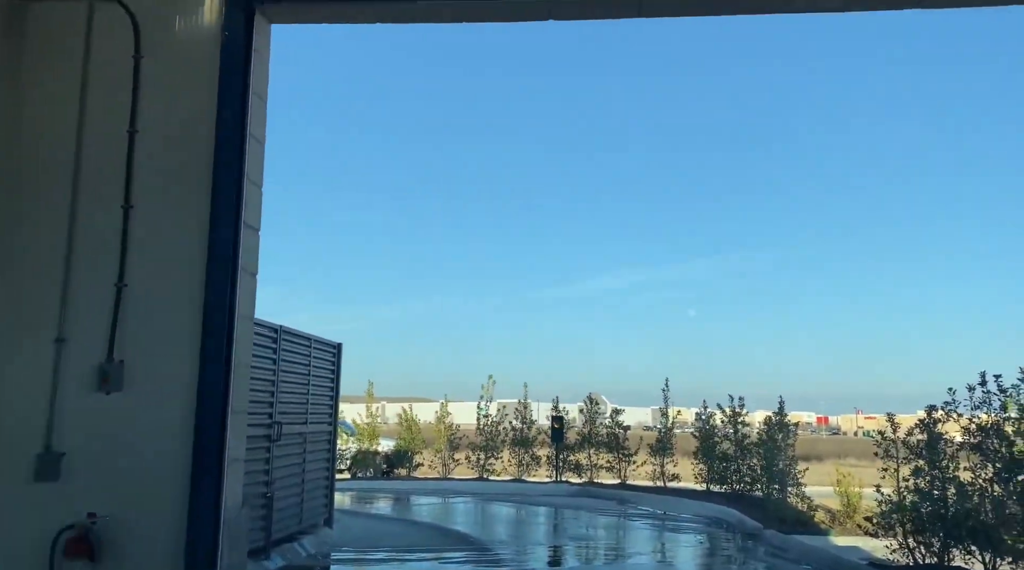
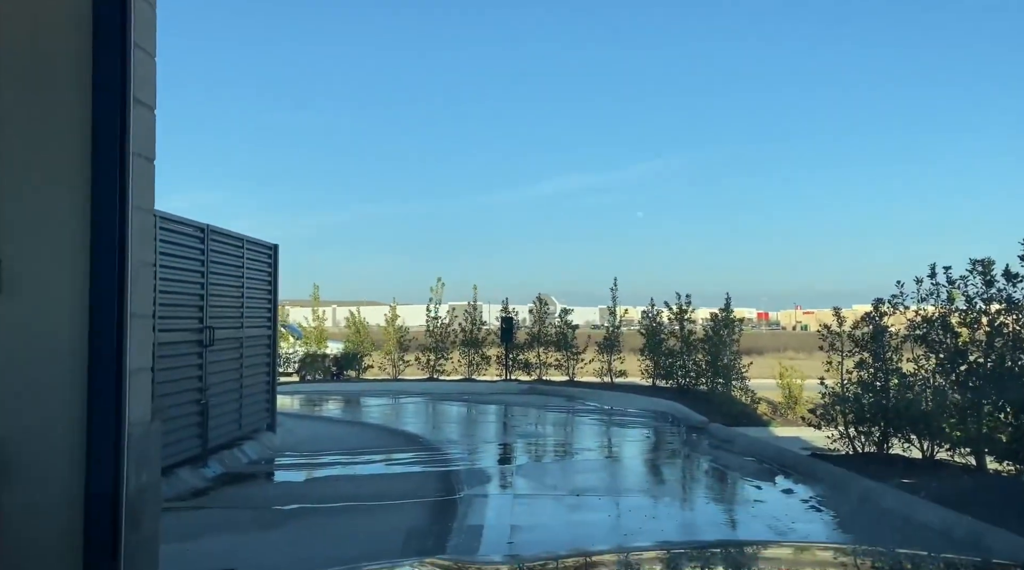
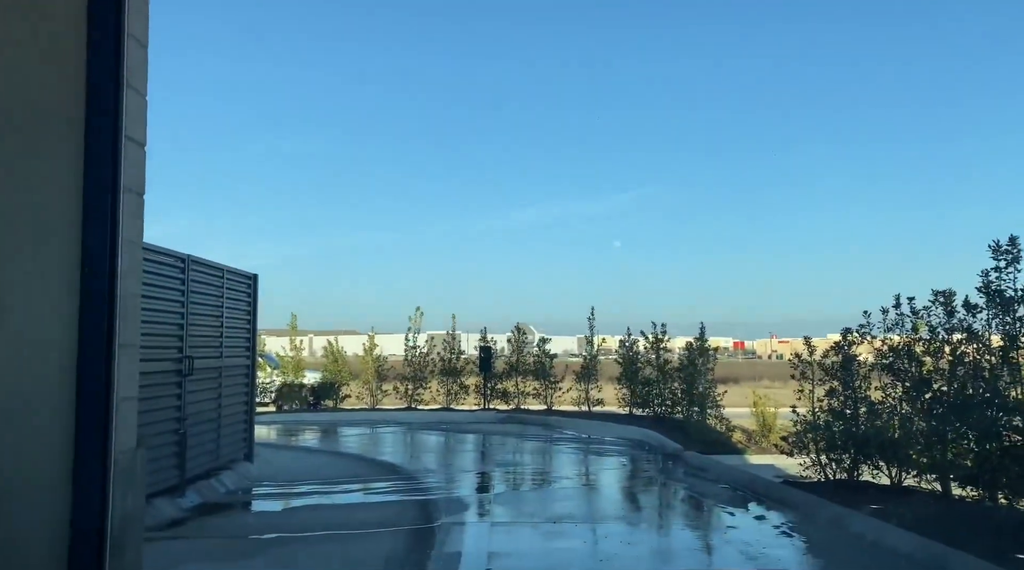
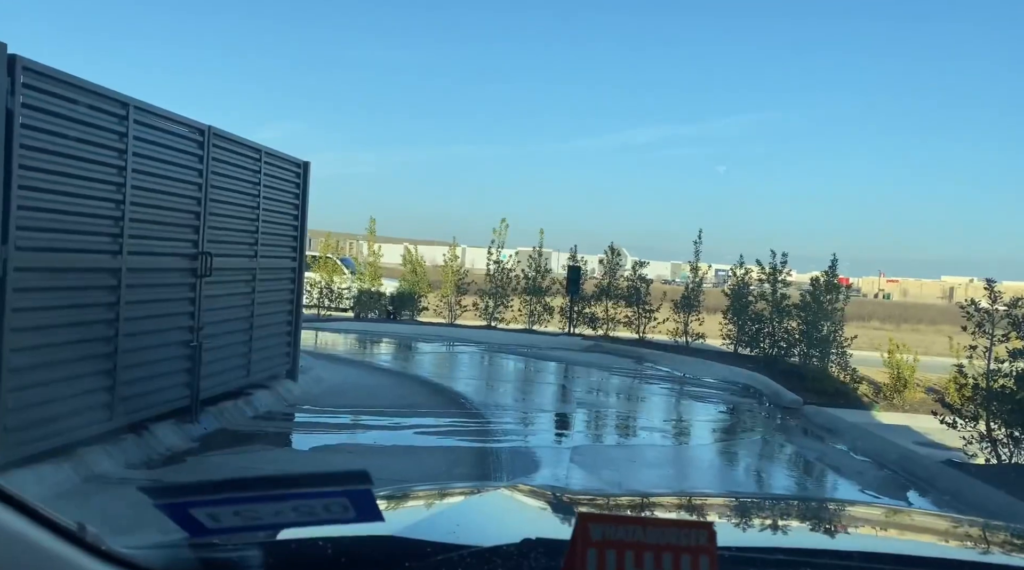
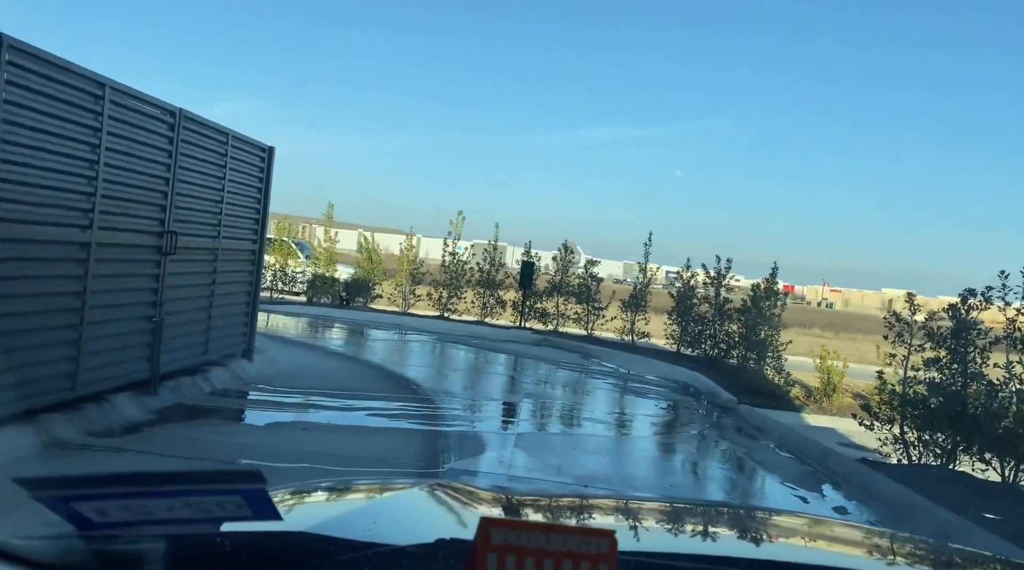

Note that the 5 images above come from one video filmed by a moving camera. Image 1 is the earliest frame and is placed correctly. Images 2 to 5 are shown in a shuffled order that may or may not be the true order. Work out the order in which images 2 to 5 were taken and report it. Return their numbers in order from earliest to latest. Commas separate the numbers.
3, 2, 5, 4
